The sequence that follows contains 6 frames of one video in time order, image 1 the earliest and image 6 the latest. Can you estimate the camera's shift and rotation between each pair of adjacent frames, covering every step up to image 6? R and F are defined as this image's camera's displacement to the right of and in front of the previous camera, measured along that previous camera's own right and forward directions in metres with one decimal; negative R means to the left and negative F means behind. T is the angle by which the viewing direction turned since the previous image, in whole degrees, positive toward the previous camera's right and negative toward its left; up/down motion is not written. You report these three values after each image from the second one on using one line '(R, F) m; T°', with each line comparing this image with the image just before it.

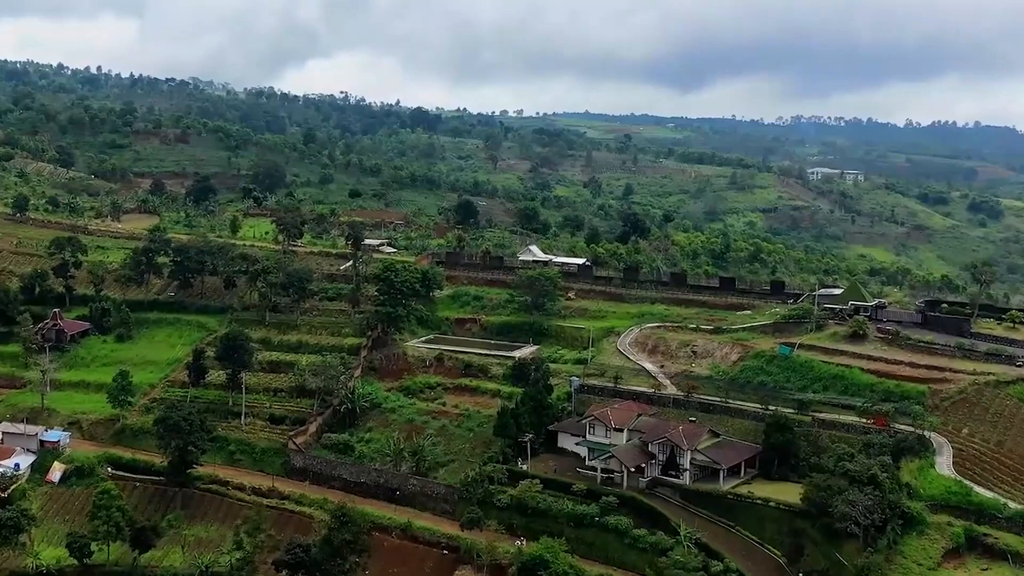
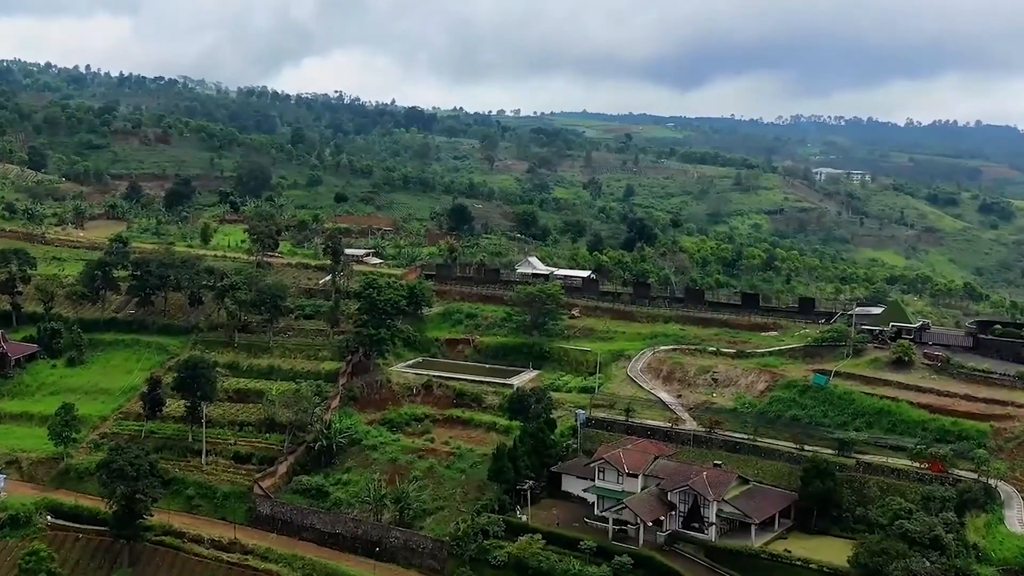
(0.0, +4.7) m; 0°
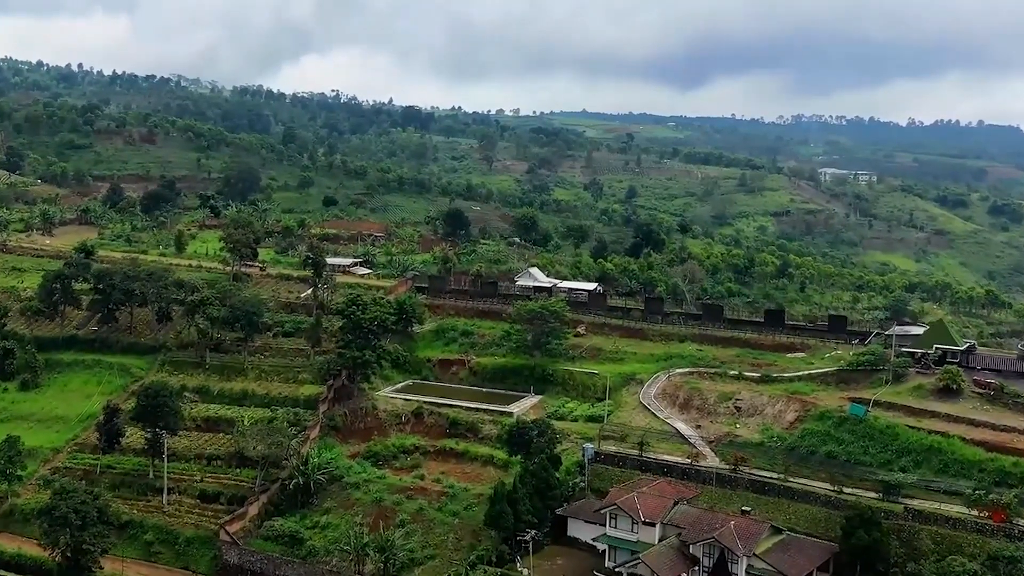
(0.0, +3.8) m; 0°
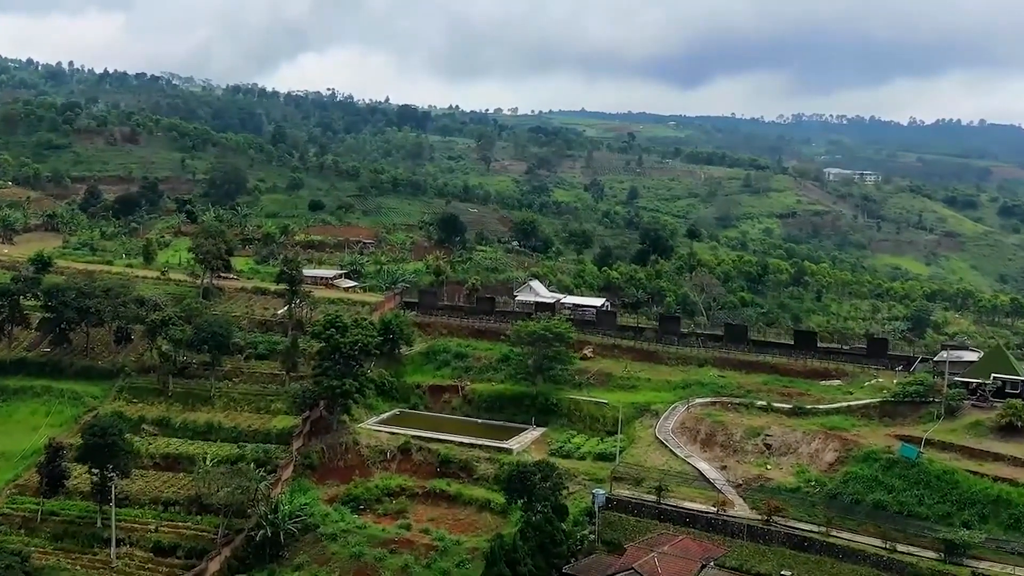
(0.0, +3.9) m; 0°
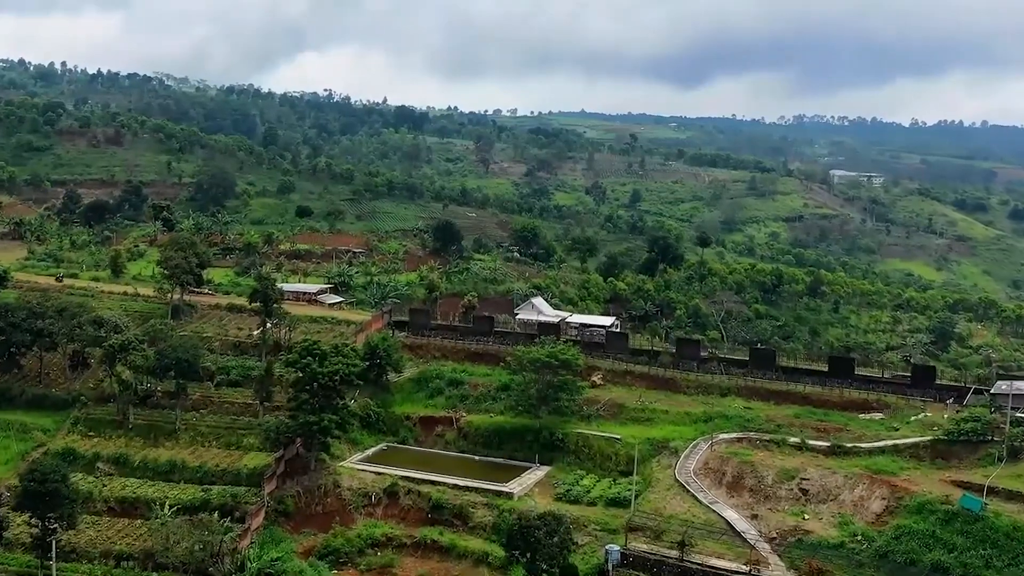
(0.0, +3.5) m; 0°
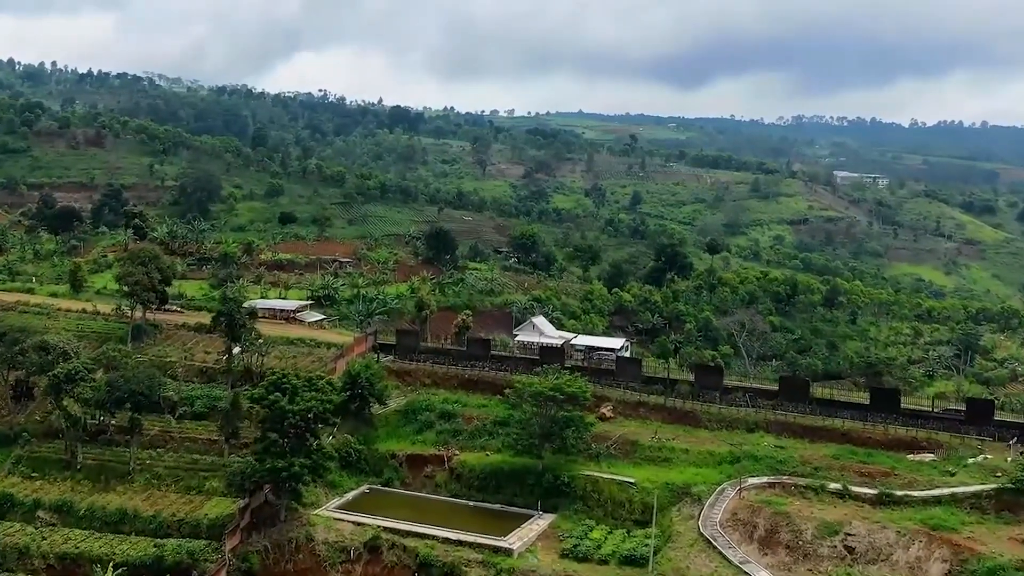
(0.0, +3.4) m; 0°
